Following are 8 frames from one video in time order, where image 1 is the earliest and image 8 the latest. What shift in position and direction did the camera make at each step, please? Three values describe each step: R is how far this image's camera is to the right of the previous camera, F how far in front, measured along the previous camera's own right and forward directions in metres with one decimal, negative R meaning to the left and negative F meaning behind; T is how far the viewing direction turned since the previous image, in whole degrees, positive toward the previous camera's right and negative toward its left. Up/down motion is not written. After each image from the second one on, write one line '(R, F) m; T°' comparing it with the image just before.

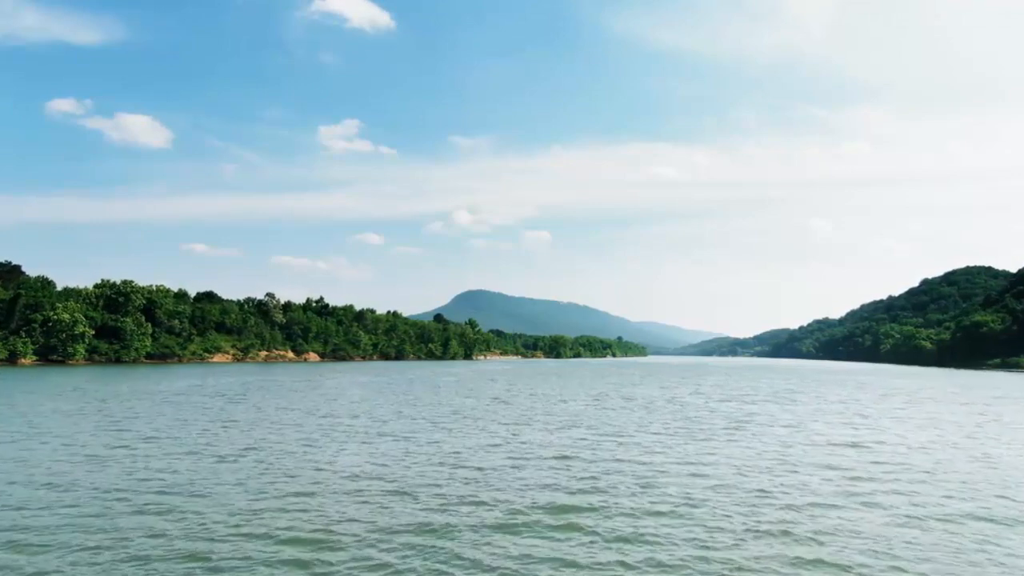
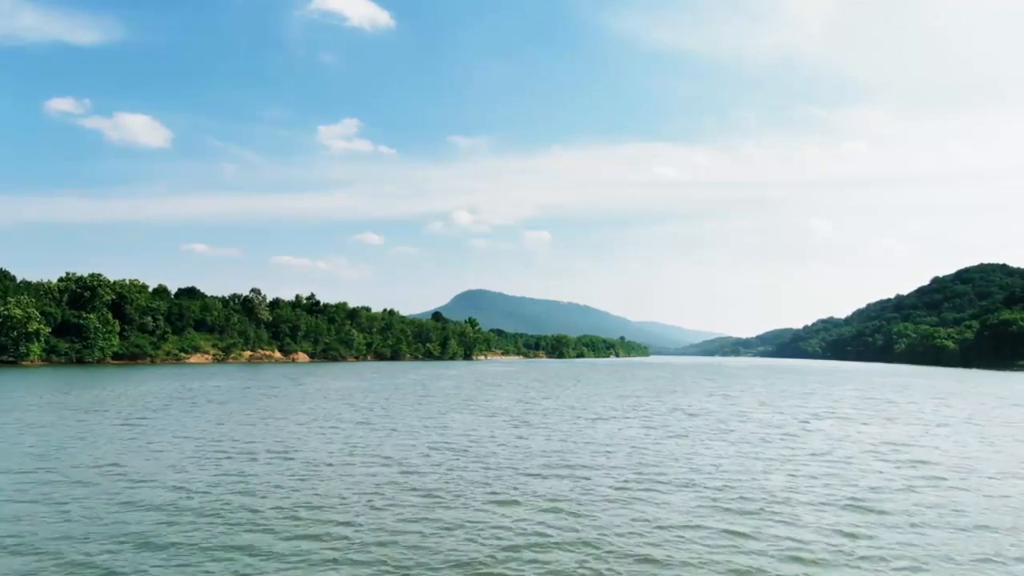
(-0.8, +12.1) m; 0°
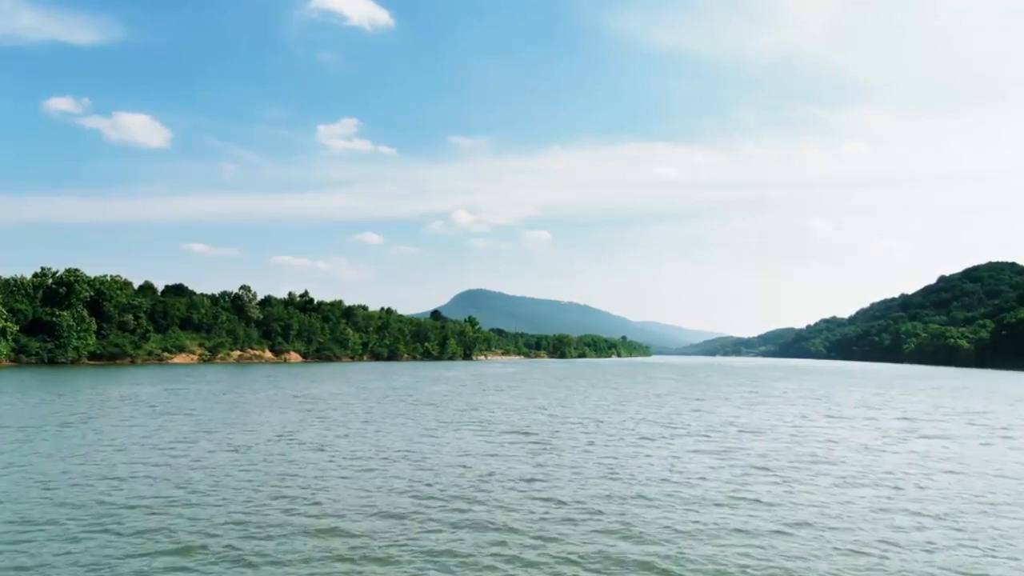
(-0.4, +7.3) m; 0°
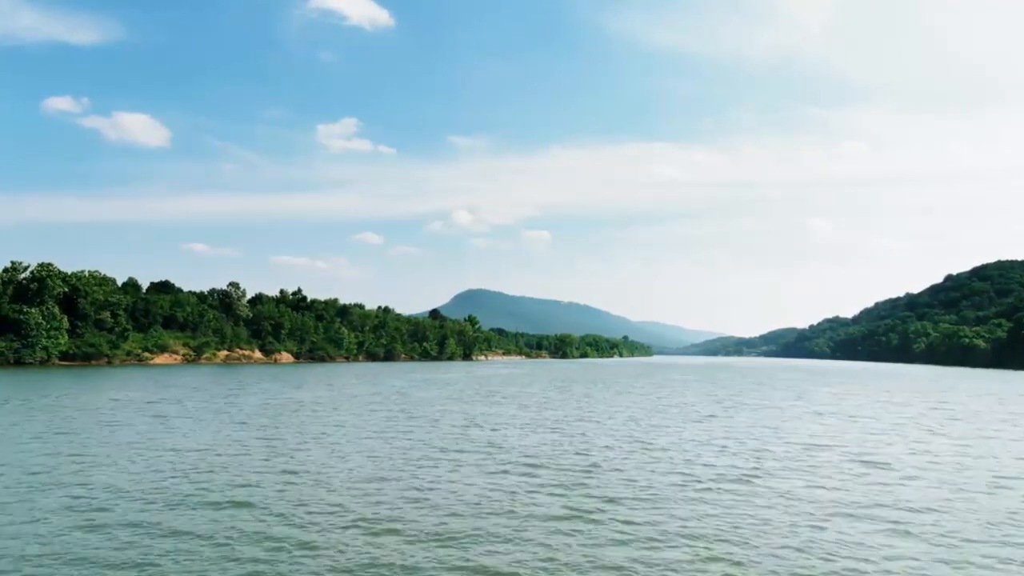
(-0.5, +7.7) m; 0°
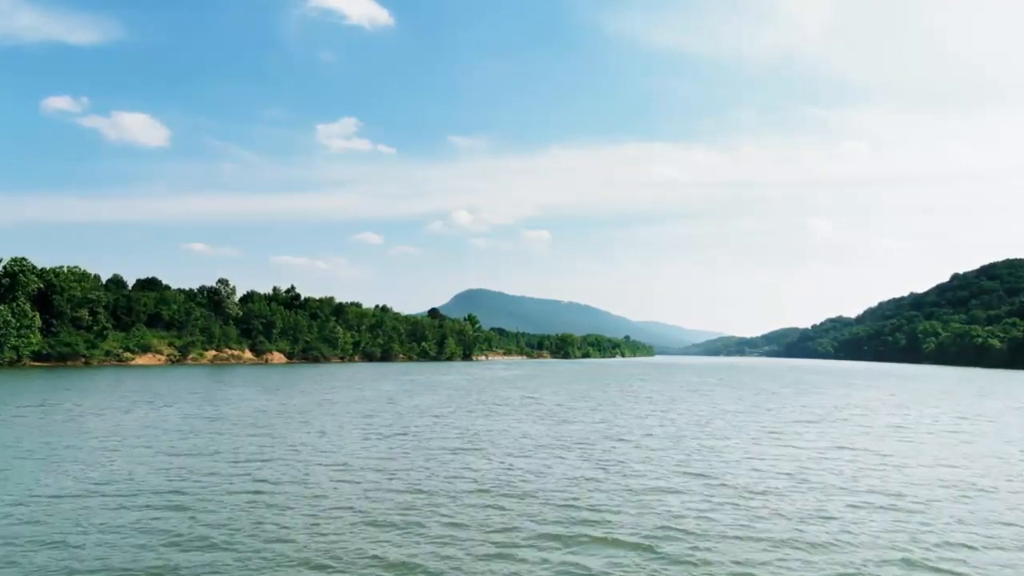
(-0.5, +6.7) m; 0°
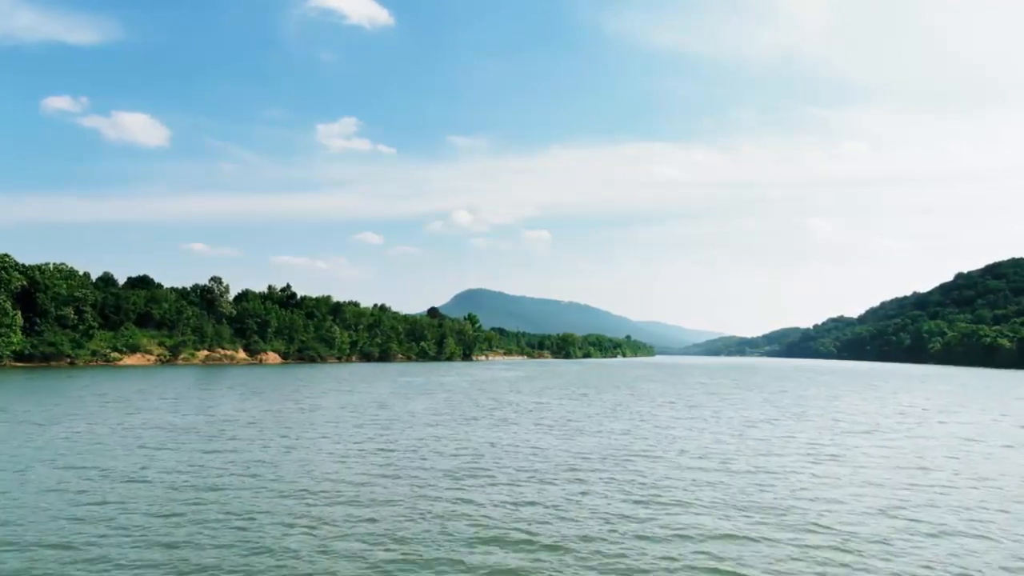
(-0.3, +4.0) m; 0°
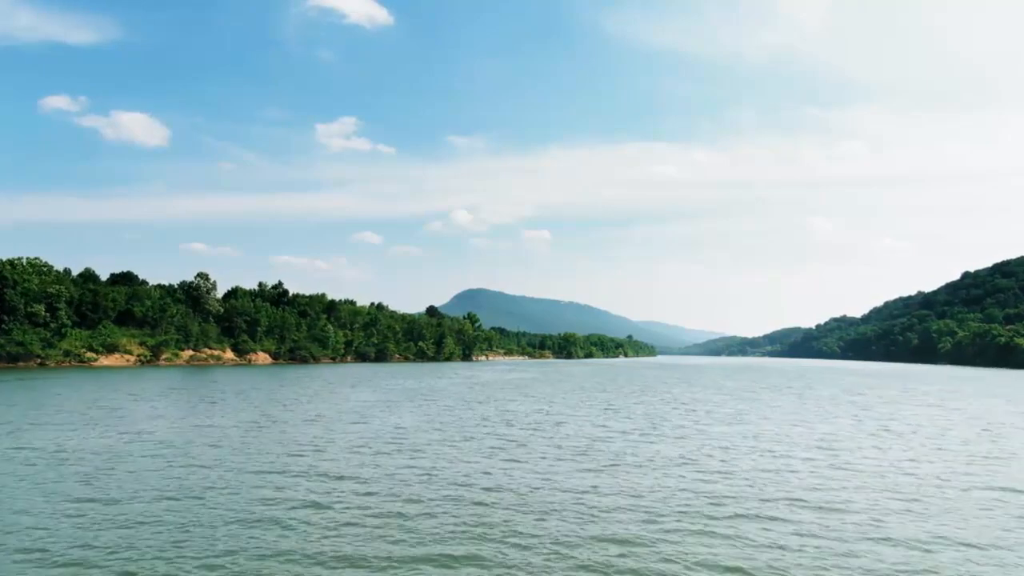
(-0.5, +7.0) m; 0°
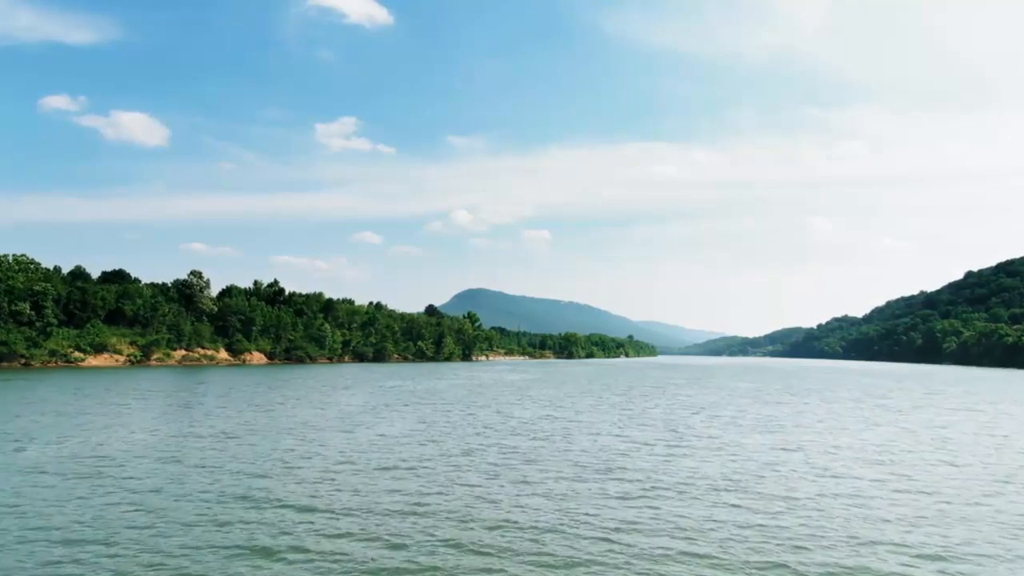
(-0.2, +3.4) m; 0°
